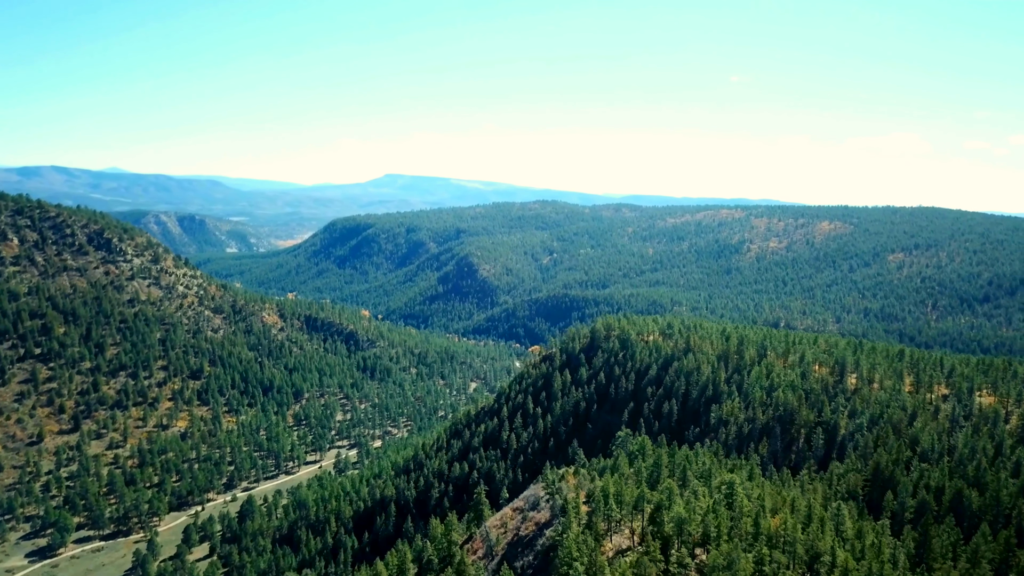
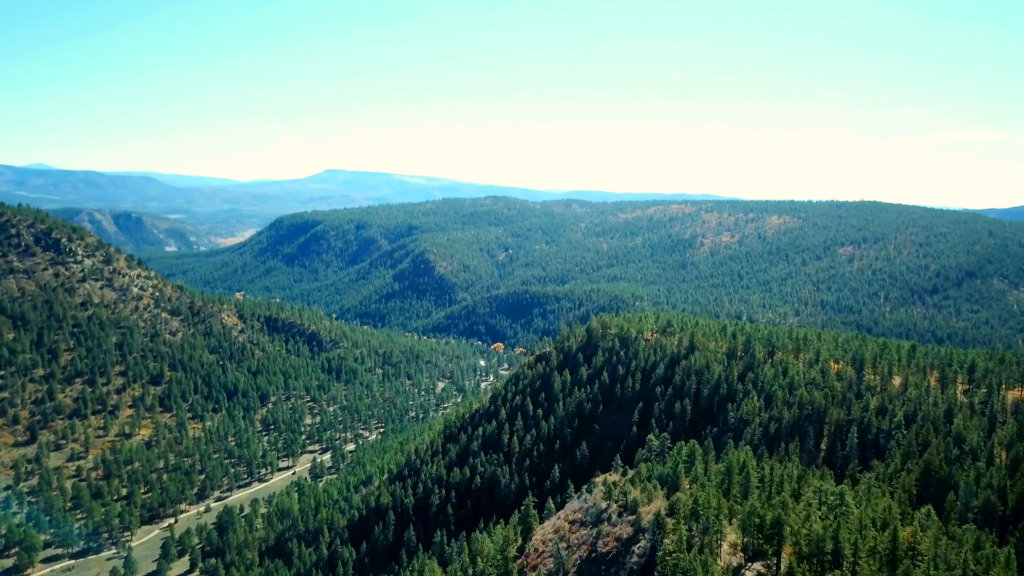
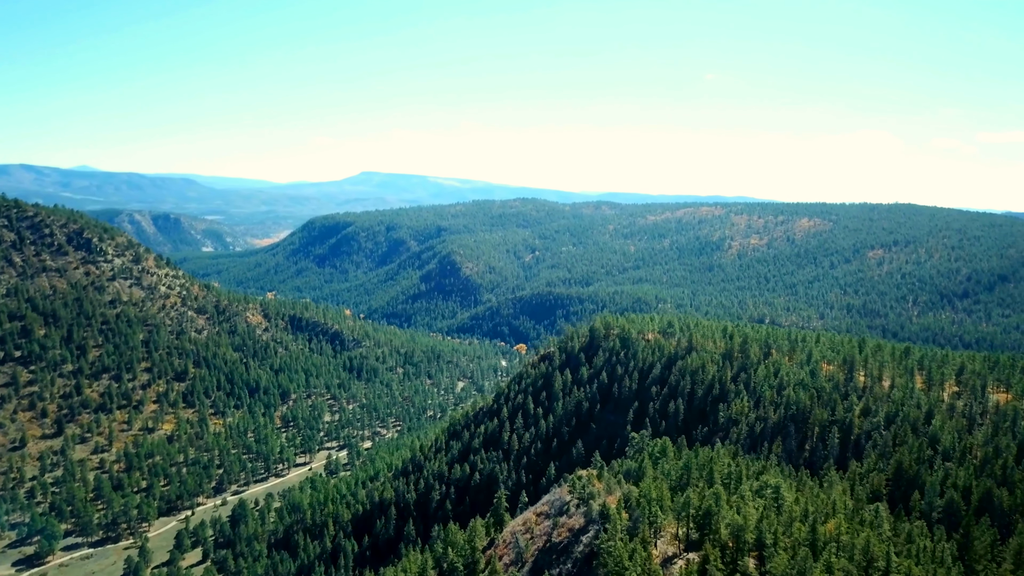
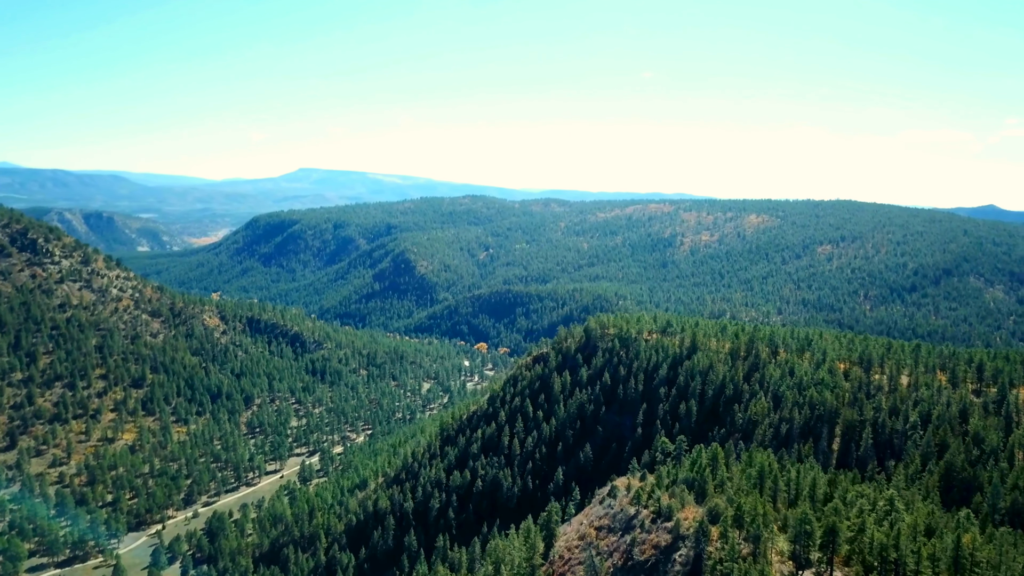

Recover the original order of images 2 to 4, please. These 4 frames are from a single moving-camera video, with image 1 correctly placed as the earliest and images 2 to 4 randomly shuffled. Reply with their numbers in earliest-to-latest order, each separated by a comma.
3, 2, 4
